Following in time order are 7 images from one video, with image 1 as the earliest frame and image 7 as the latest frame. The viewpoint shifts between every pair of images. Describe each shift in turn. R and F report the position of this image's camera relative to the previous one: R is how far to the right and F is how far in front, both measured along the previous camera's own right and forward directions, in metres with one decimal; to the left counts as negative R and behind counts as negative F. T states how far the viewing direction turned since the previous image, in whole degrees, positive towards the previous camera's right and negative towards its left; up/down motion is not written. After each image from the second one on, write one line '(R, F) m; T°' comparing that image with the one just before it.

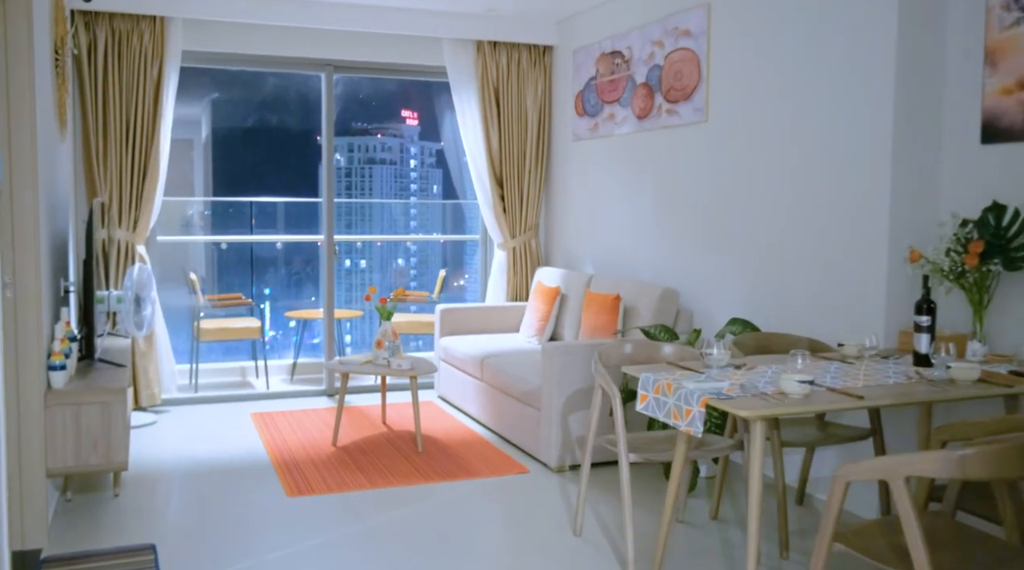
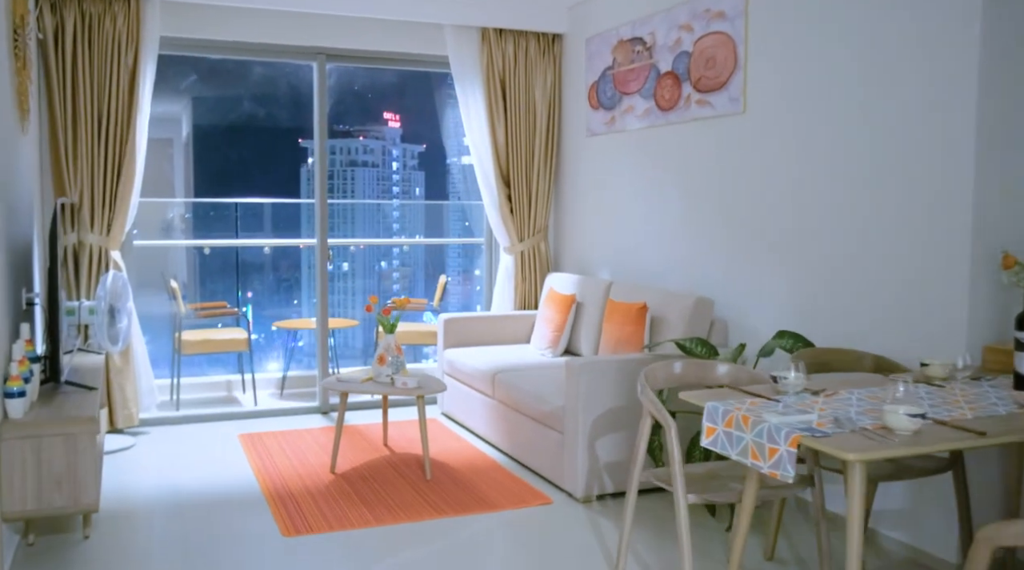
(-0.2, +0.4) m; +1°
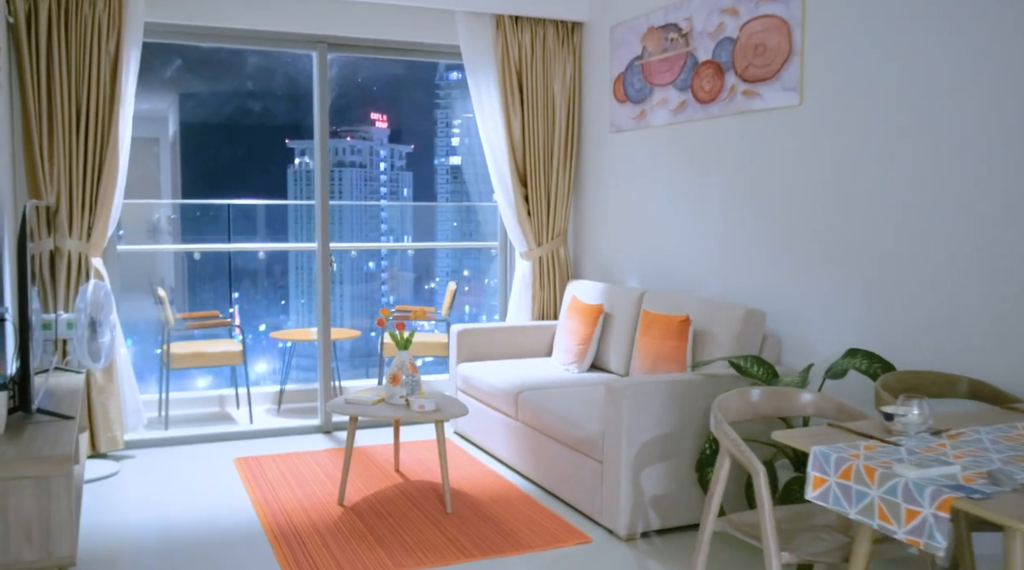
(-0.2, +0.4) m; +1°
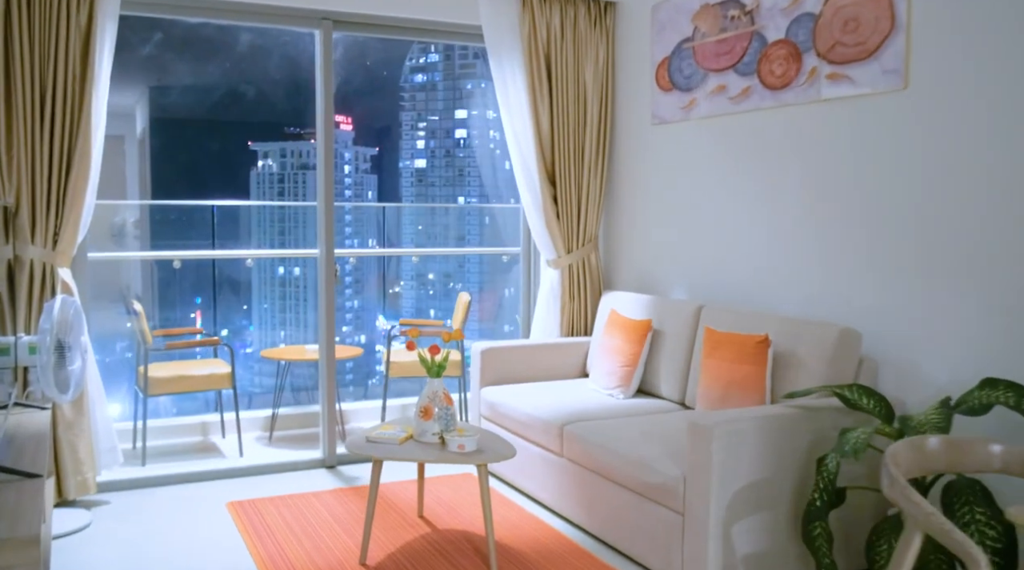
(-0.3, +0.6) m; +2°
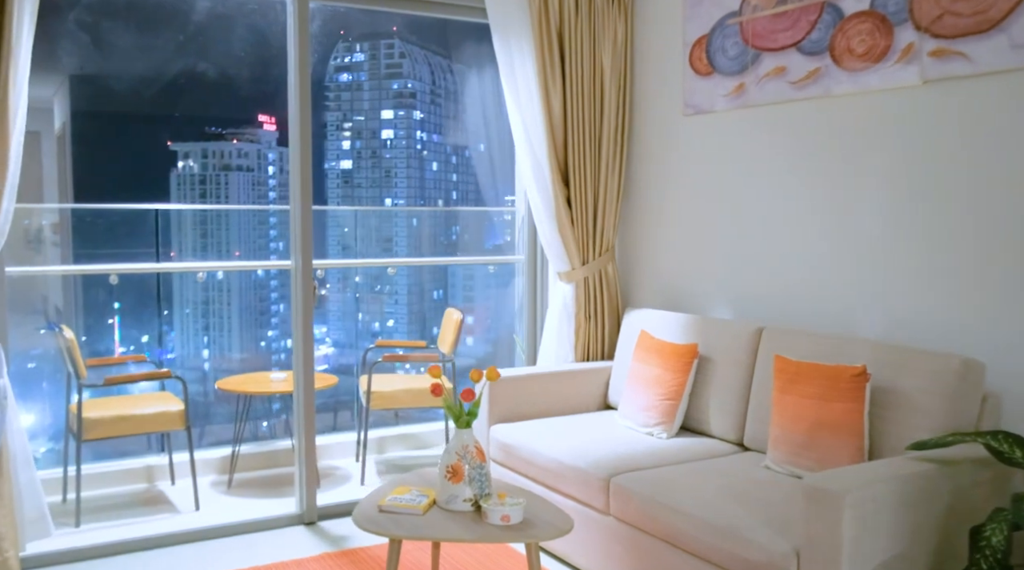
(-0.3, +0.6) m; +5°
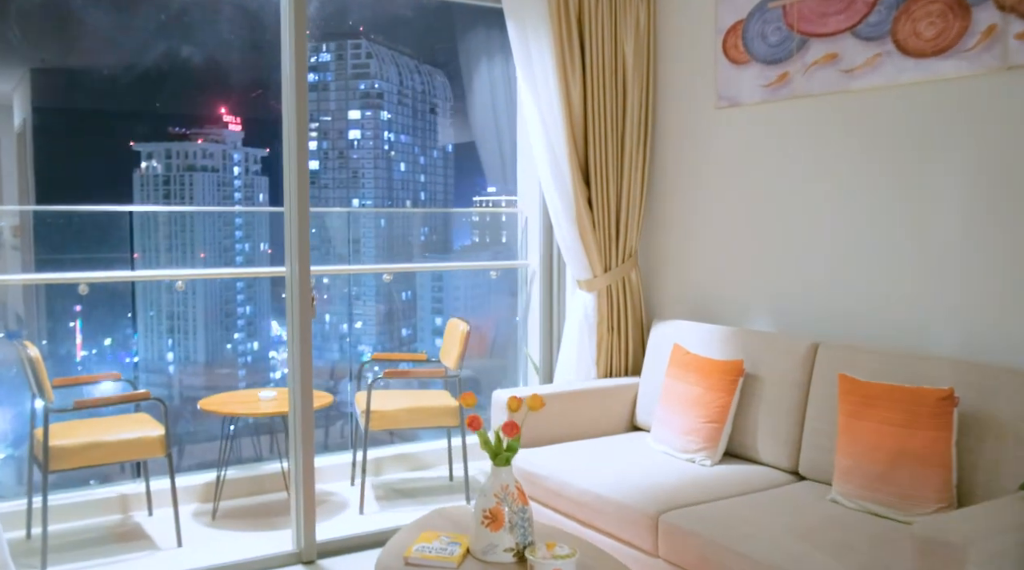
(-0.2, +0.3) m; +2°
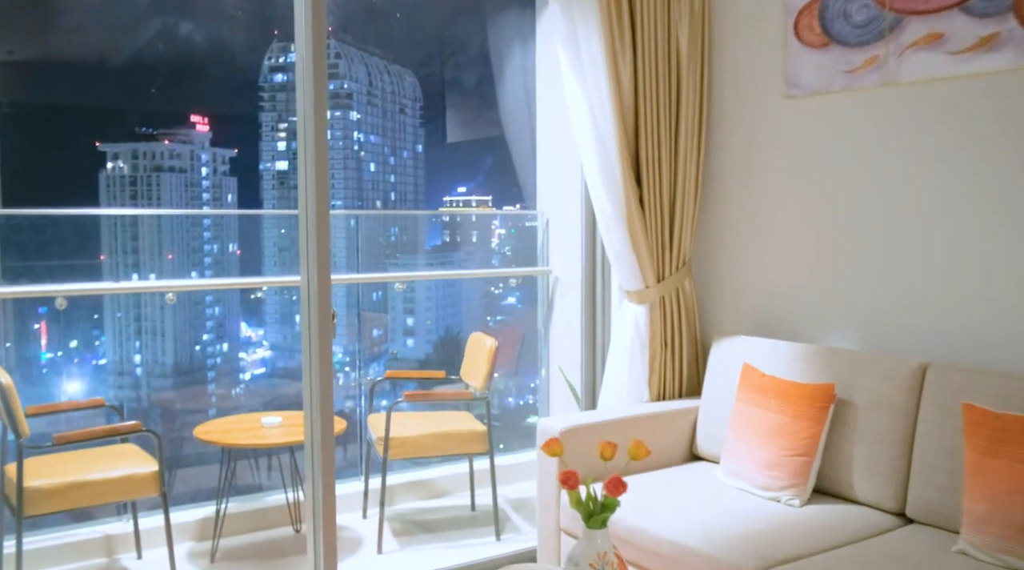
(-0.3, +0.4) m; +2°
